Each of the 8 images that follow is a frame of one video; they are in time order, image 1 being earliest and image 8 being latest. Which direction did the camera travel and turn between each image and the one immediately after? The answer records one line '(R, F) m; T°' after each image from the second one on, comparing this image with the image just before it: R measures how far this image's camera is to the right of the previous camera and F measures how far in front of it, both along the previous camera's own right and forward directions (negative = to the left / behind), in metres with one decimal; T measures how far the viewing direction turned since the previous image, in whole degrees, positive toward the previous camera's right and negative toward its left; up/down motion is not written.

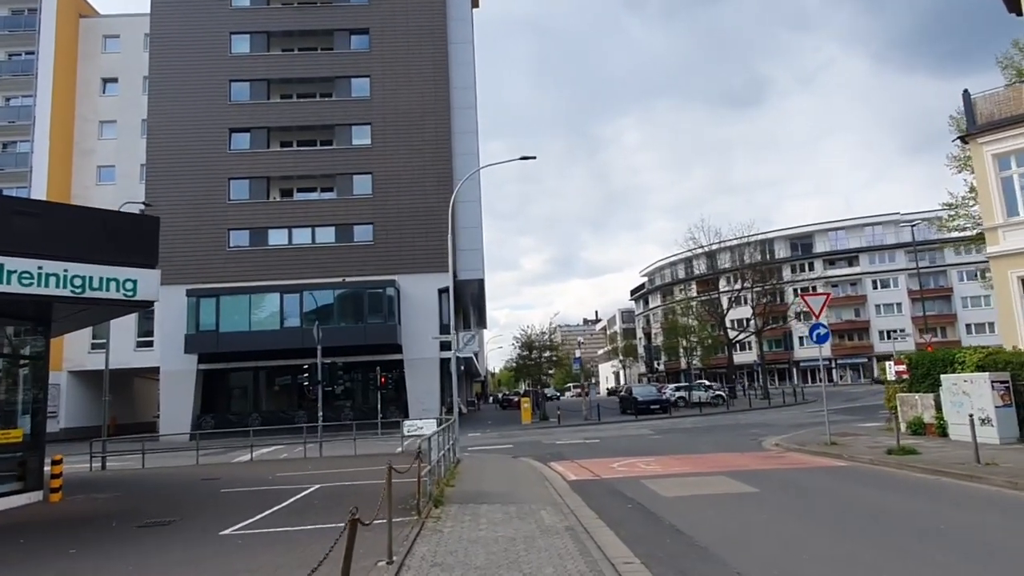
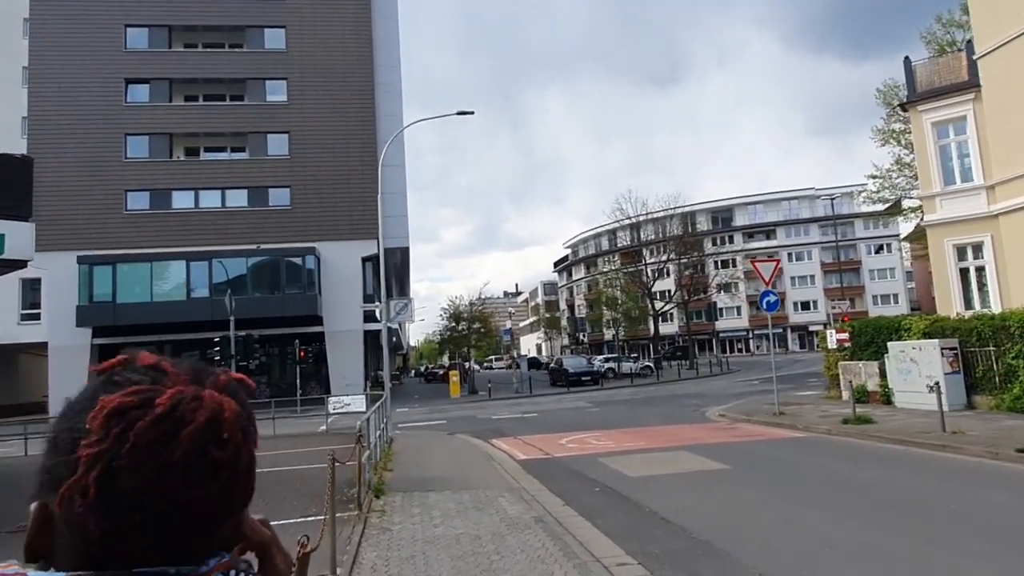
(-0.5, +1.5) m; +6°
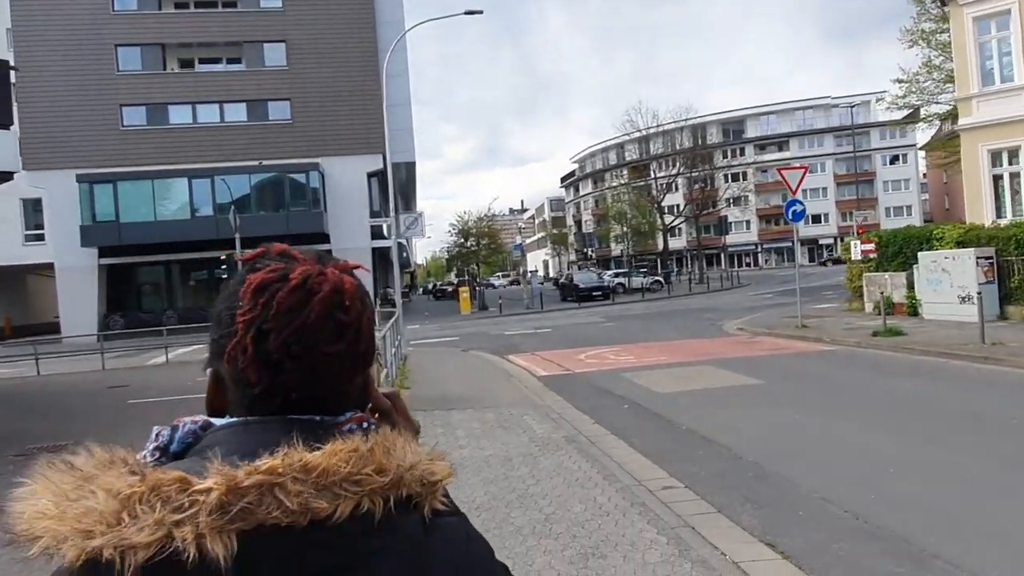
(-0.2, +0.6) m; 0°
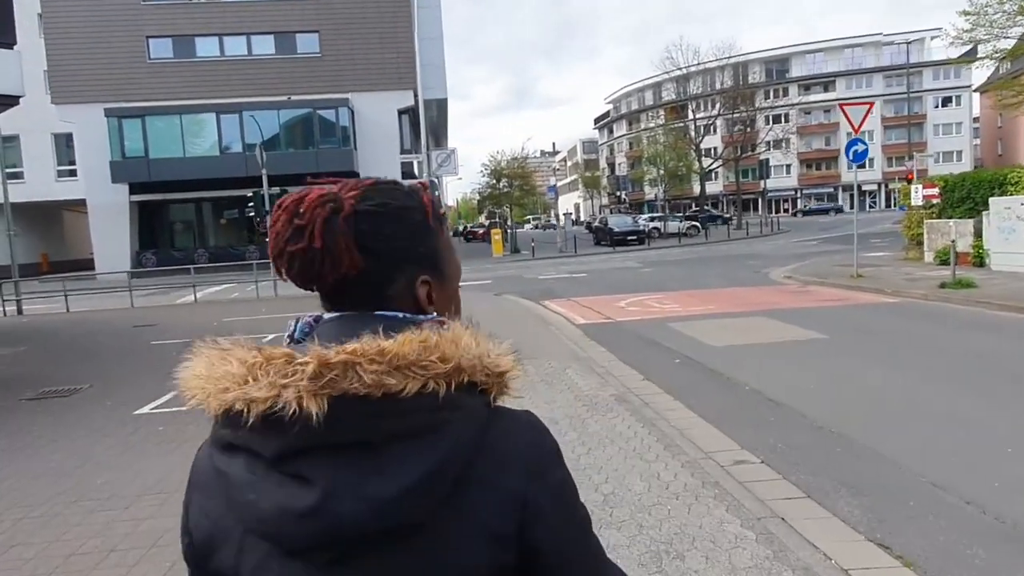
(-0.2, +0.8) m; -2°
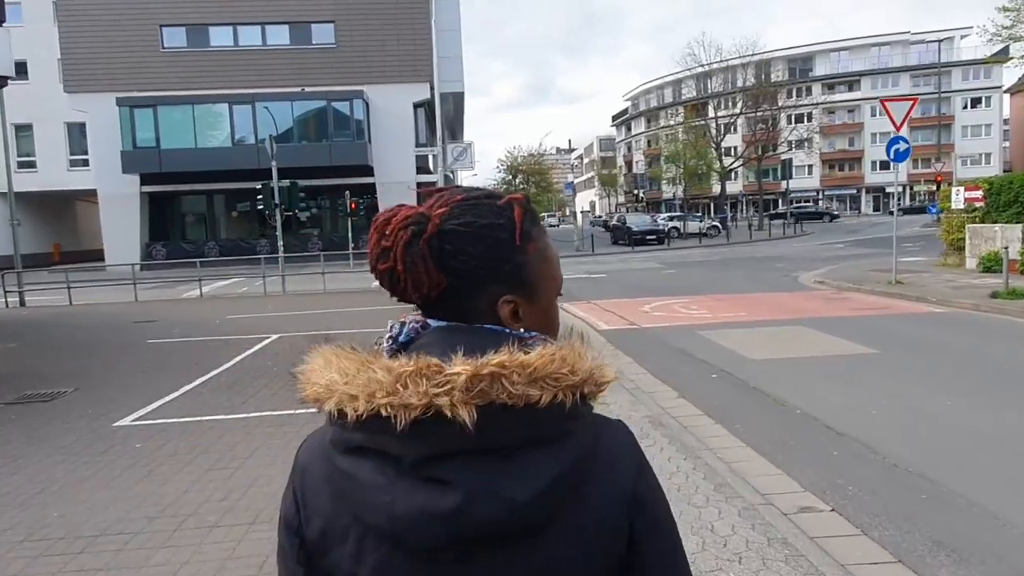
(-0.1, +0.8) m; -1°
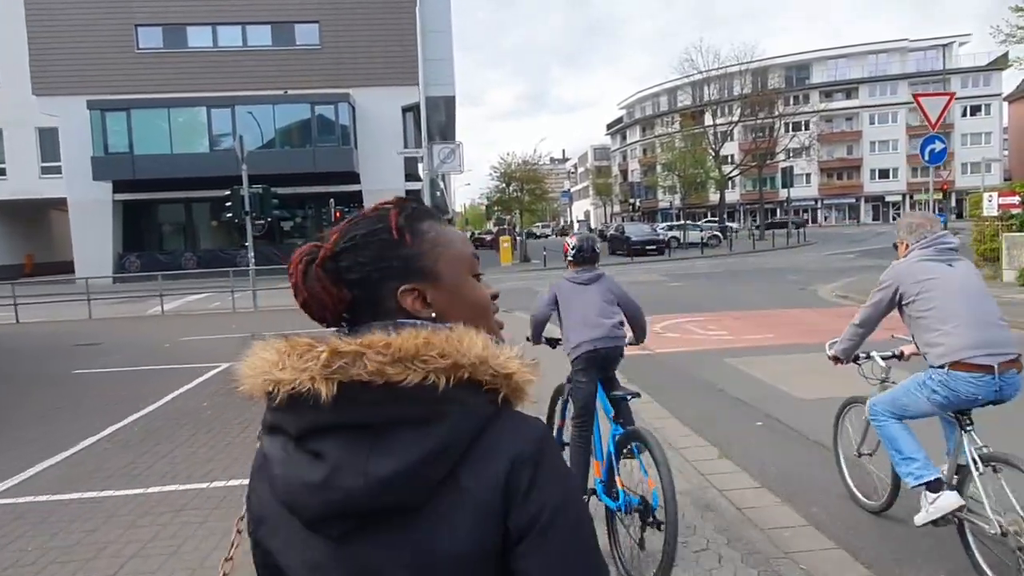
(0.0, +1.7) m; 0°
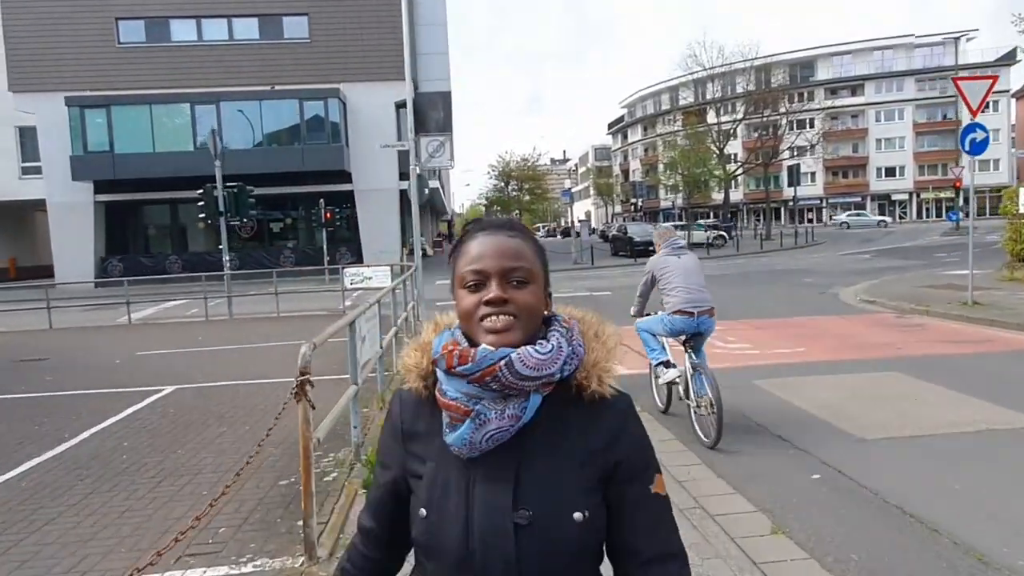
(+0.1, +1.4) m; 0°
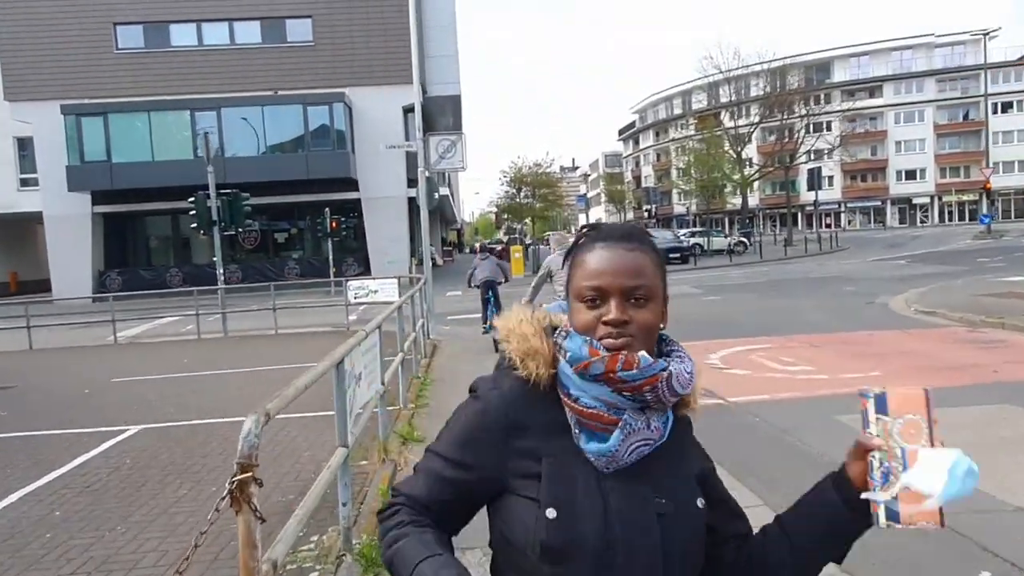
(-0.2, +1.4) m; -1°
